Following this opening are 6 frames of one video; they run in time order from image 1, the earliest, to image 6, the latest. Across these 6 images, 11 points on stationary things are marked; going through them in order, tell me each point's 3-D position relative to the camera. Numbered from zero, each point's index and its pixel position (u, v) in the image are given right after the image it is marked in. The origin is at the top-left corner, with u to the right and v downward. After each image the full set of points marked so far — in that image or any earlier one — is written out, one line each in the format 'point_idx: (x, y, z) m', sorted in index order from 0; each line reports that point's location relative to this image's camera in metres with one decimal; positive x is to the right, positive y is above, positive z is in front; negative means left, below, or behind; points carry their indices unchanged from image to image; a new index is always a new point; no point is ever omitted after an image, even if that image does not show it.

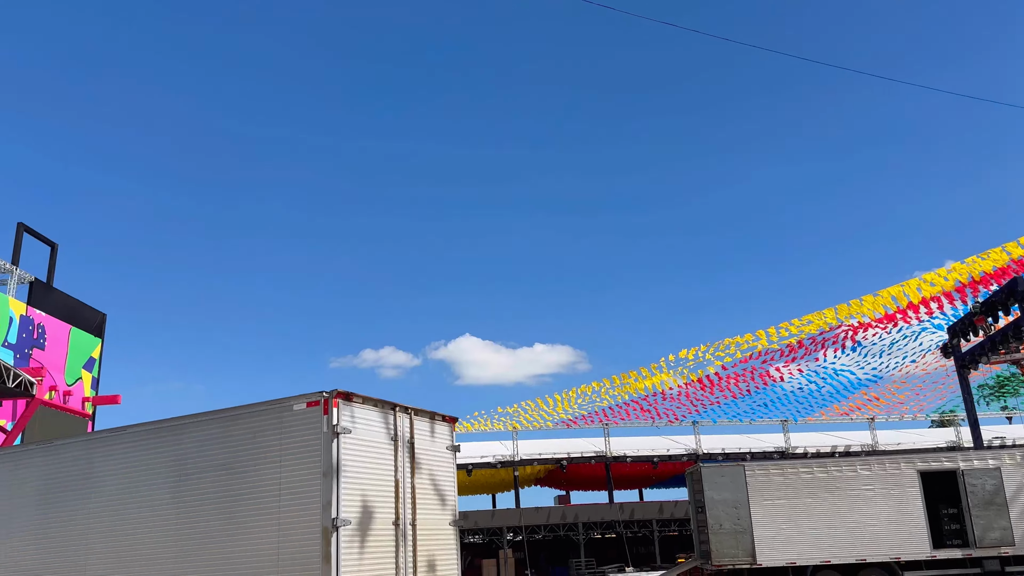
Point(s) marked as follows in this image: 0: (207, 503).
0: (-2.6, -1.9, +7.1) m
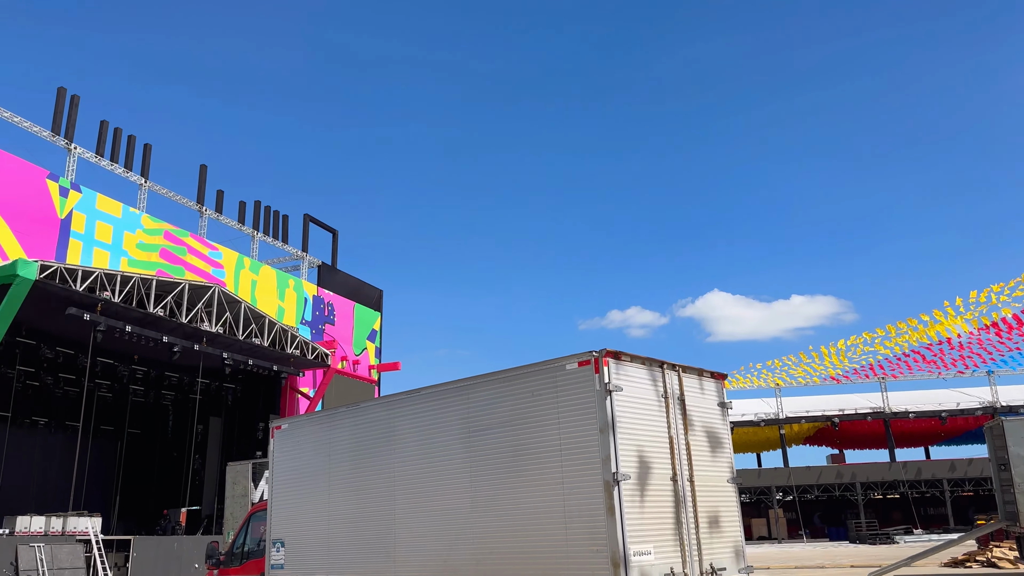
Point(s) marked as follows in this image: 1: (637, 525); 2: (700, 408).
0: (-0.1, -1.6, +7.6) m
1: (+1.0, -2.0, +6.6) m
2: (+1.8, -1.2, +7.9) m
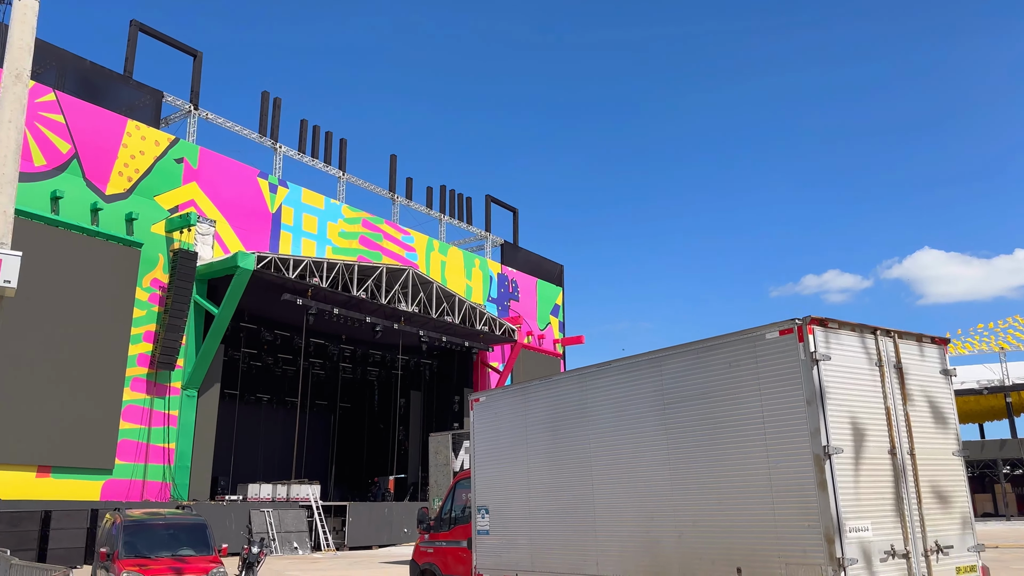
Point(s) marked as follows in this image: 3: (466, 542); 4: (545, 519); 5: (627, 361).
0: (+1.7, -1.3, +7.5) m
1: (+2.7, -1.7, +6.3) m
2: (+3.7, -0.8, +7.4) m
3: (-0.6, -3.2, +10.2) m
4: (+0.4, -2.6, +9.0) m
5: (+1.2, -0.8, +8.4) m
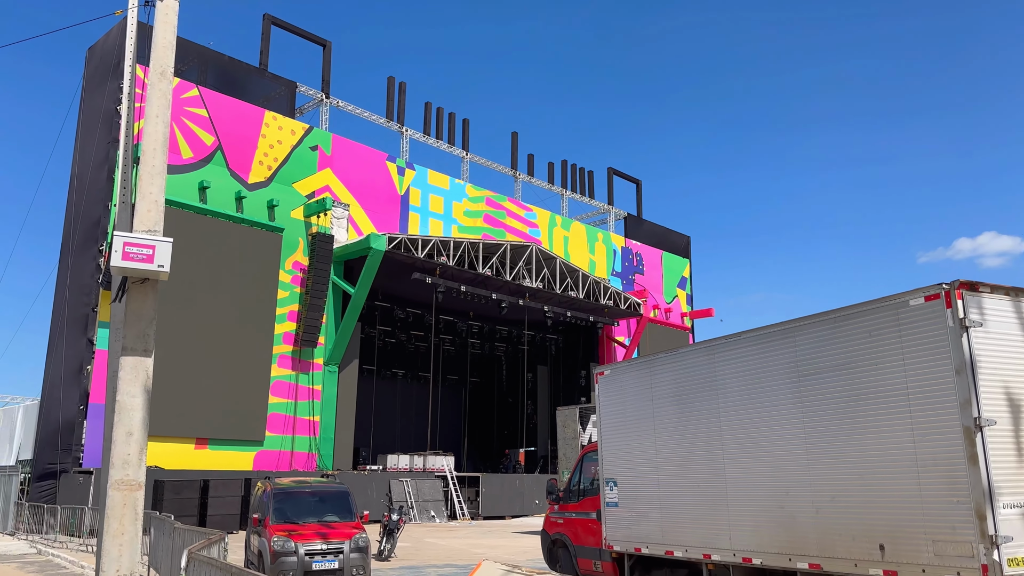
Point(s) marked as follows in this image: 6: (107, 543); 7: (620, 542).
0: (+2.8, -1.0, +7.2) m
1: (+3.6, -1.4, +5.9) m
2: (+4.7, -0.5, +6.7) m
3: (+1.1, -2.9, +10.3) m
4: (+1.8, -2.2, +8.9) m
5: (+2.5, -0.4, +8.1) m
6: (-3.9, -2.5, +7.7) m
7: (+1.3, -3.0, +9.6) m
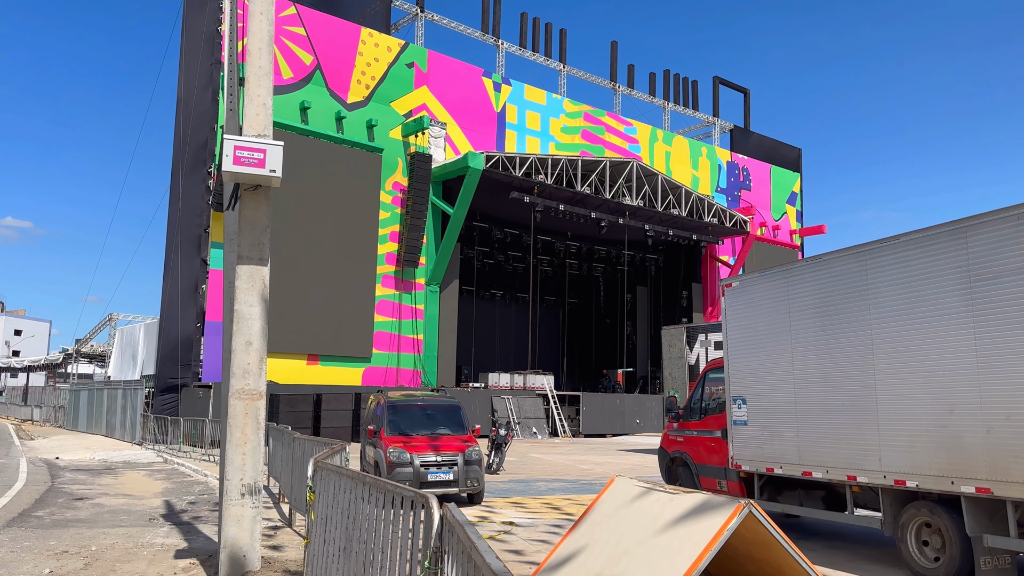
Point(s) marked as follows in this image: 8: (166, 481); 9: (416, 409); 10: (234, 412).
0: (+3.9, -0.2, +6.3) m
1: (+4.5, -0.7, +5.0) m
2: (+5.7, +0.3, +5.6) m
3: (+2.5, -1.8, +9.8) m
4: (+3.1, -1.2, +8.2) m
5: (+3.6, +0.5, +7.2) m
6: (-2.7, -1.6, +7.7) m
7: (+2.7, -2.0, +9.1) m
8: (-7.8, -4.4, +18.2) m
9: (-1.5, -2.0, +13.0) m
10: (-2.7, -1.2, +7.8) m
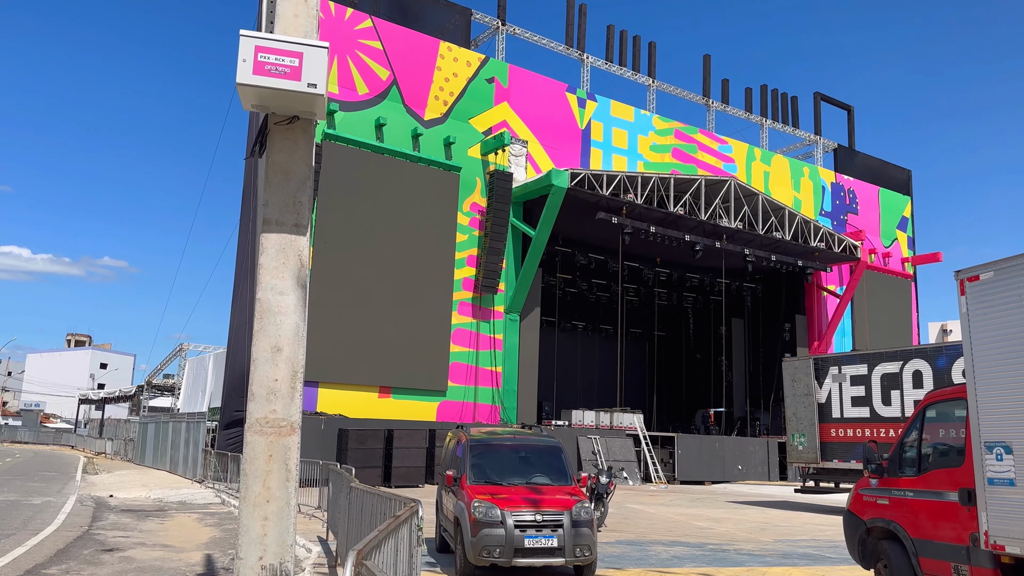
0: (+4.8, 0.0, +3.2) m
1: (+5.3, -0.4, +1.8) m
2: (+6.5, +0.6, +2.4) m
3: (+3.7, -1.7, +6.7) m
4: (+4.1, -1.1, +5.1) m
5: (+4.6, +0.6, +4.2) m
6: (-1.7, -1.4, +5.1) m
7: (+3.8, -1.9, +6.0) m
8: (-5.8, -4.7, +15.8) m
9: (-0.1, -2.1, +10.3) m
10: (-1.6, -1.1, +5.2) m
